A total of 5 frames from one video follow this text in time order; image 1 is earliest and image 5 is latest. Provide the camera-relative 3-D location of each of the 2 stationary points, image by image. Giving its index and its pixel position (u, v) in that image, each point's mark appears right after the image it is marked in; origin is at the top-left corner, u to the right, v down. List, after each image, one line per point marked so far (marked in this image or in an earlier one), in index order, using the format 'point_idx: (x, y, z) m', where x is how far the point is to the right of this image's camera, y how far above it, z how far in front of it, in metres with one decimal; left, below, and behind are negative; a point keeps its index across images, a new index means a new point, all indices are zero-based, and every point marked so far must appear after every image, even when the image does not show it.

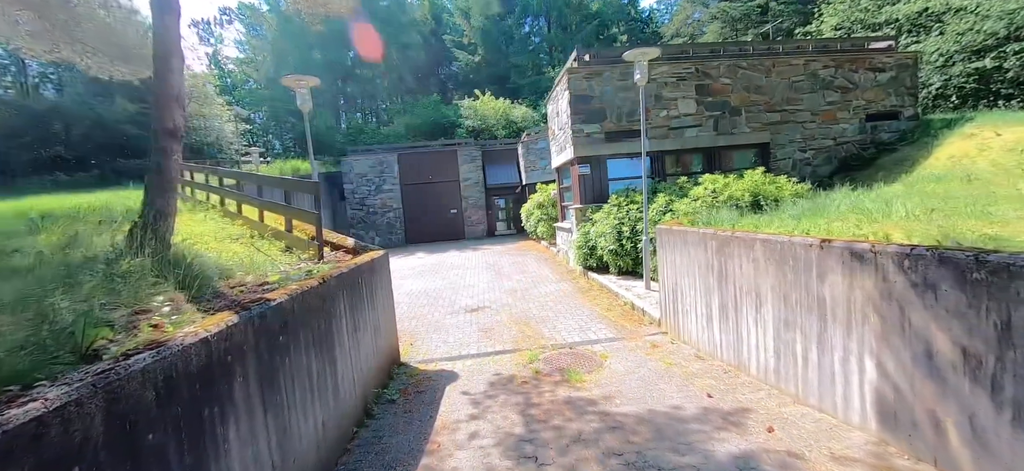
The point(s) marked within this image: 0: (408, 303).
0: (-1.9, -1.2, +7.6) m
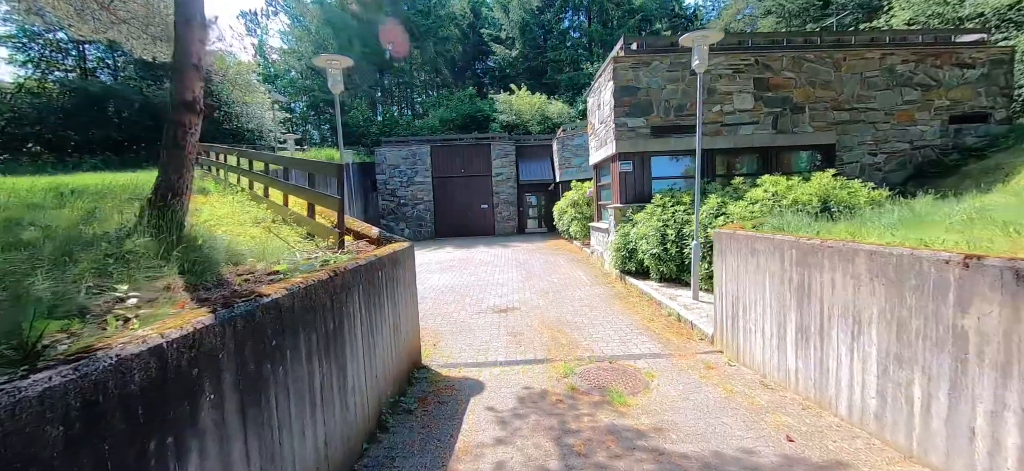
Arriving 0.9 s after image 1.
0: (-1.4, -1.1, +7.2) m
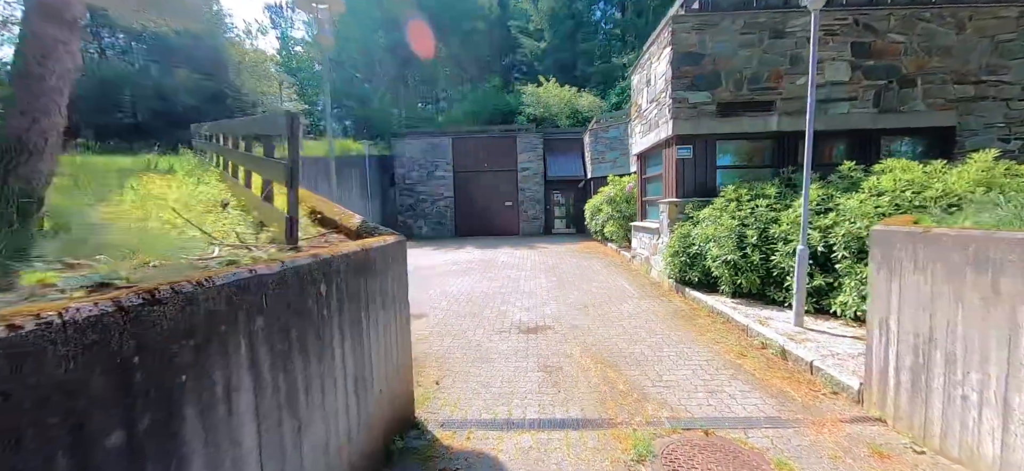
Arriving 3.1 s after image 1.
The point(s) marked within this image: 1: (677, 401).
0: (-0.9, -1.1, +5.8) m
1: (+1.2, -1.2, +3.1) m
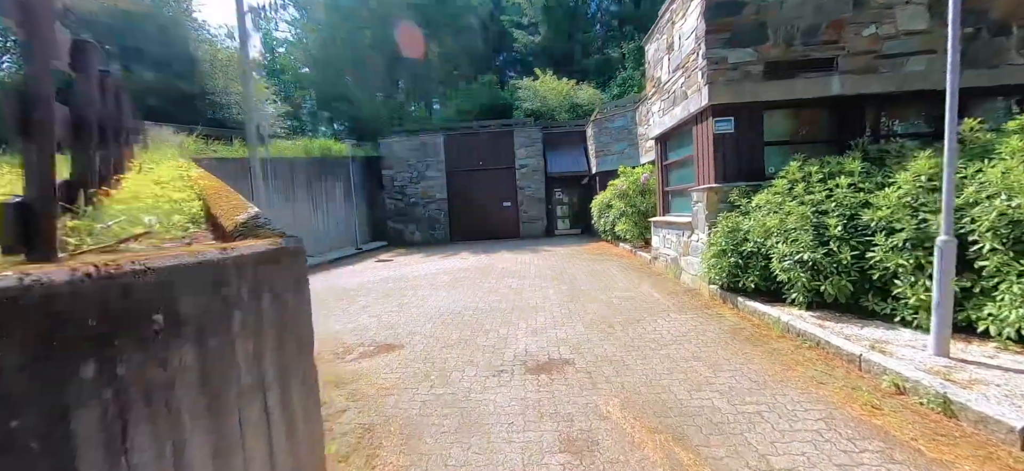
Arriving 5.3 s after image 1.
0: (-0.9, -1.1, +4.4) m
1: (+1.2, -1.1, +1.7) m
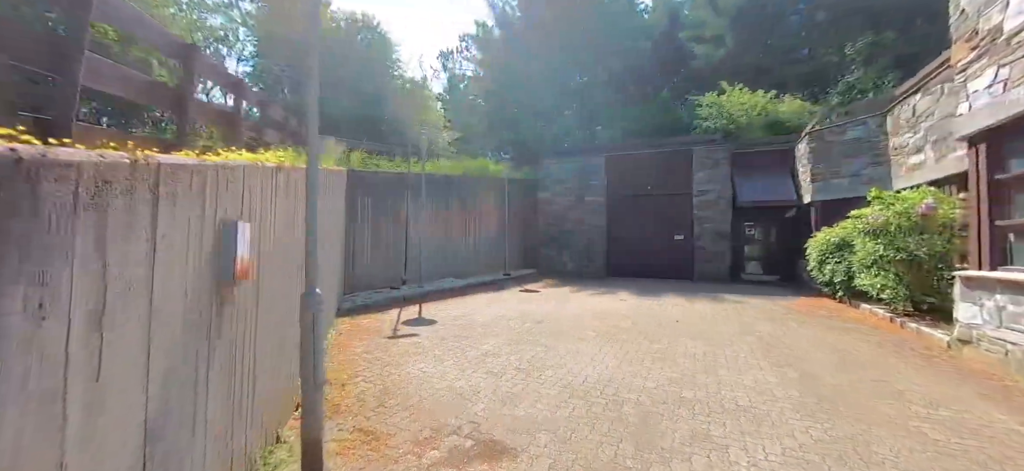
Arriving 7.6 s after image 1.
0: (+0.2, -1.3, +2.5) m
1: (+1.3, -1.2, -0.8) m
